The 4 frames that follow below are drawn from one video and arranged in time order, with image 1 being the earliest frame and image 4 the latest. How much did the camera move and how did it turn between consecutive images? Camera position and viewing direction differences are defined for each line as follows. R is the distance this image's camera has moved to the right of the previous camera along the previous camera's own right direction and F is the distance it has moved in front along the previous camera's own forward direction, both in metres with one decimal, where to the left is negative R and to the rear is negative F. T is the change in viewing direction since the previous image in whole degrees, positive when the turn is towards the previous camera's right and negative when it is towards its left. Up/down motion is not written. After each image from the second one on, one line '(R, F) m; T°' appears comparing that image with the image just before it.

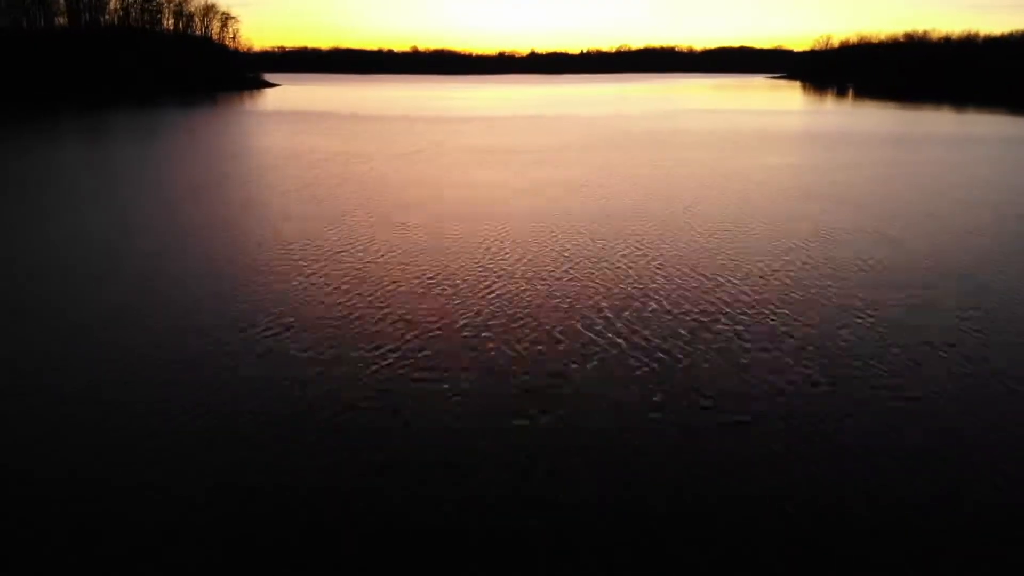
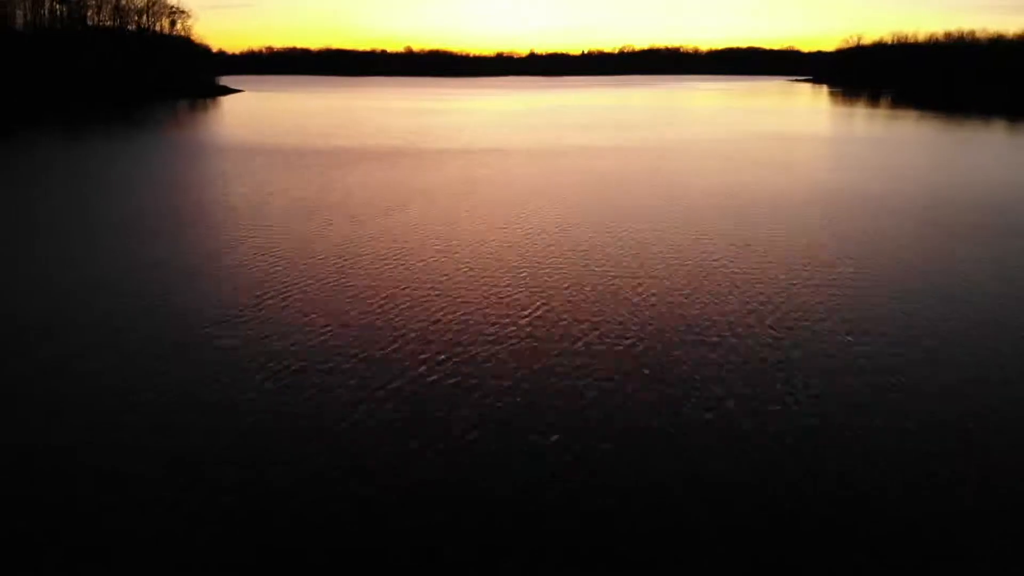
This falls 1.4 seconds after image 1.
(+0.1, +4.2) m; 0°
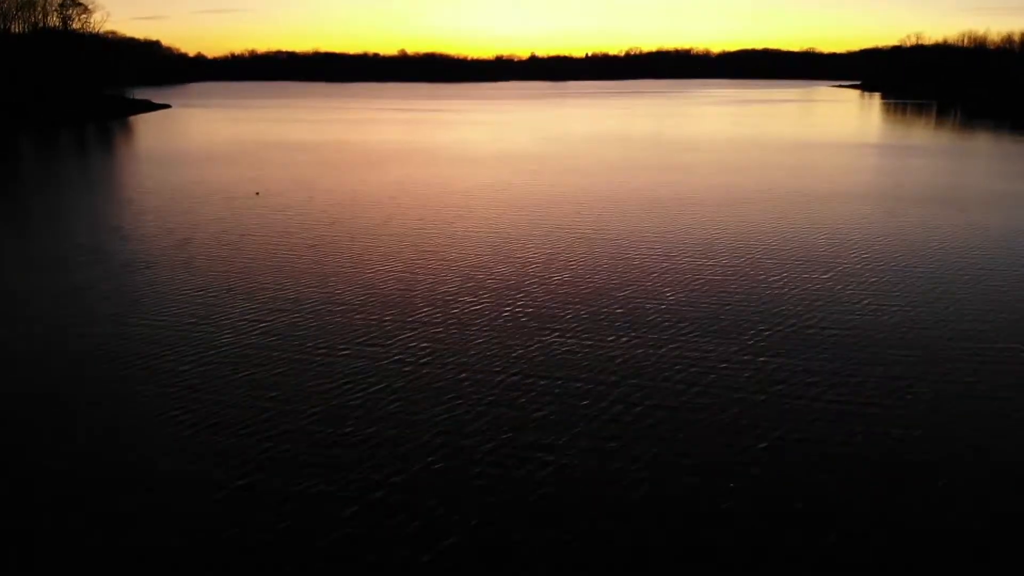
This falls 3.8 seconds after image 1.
(-0.1, +5.9) m; 0°
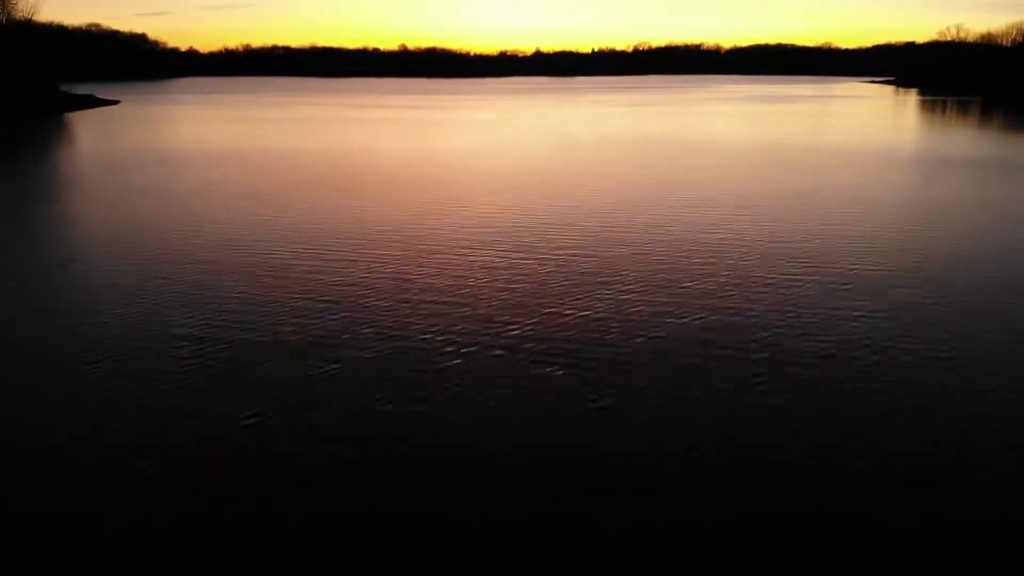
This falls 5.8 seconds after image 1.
(-0.1, +2.8) m; 0°
